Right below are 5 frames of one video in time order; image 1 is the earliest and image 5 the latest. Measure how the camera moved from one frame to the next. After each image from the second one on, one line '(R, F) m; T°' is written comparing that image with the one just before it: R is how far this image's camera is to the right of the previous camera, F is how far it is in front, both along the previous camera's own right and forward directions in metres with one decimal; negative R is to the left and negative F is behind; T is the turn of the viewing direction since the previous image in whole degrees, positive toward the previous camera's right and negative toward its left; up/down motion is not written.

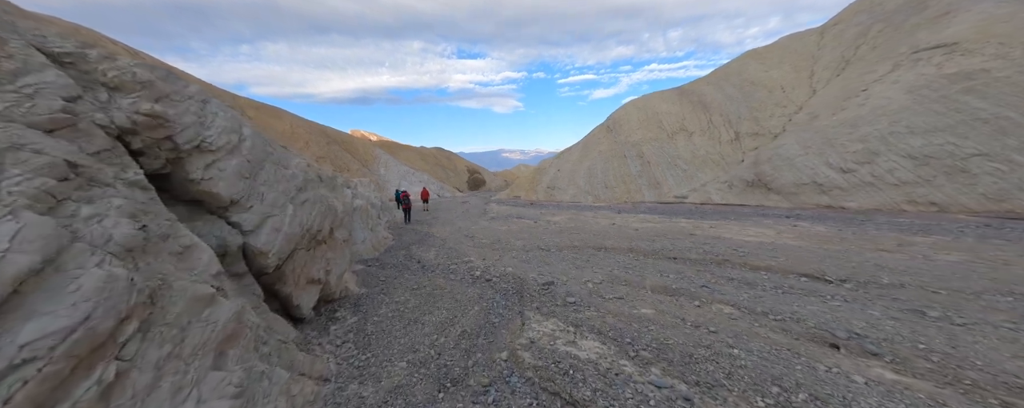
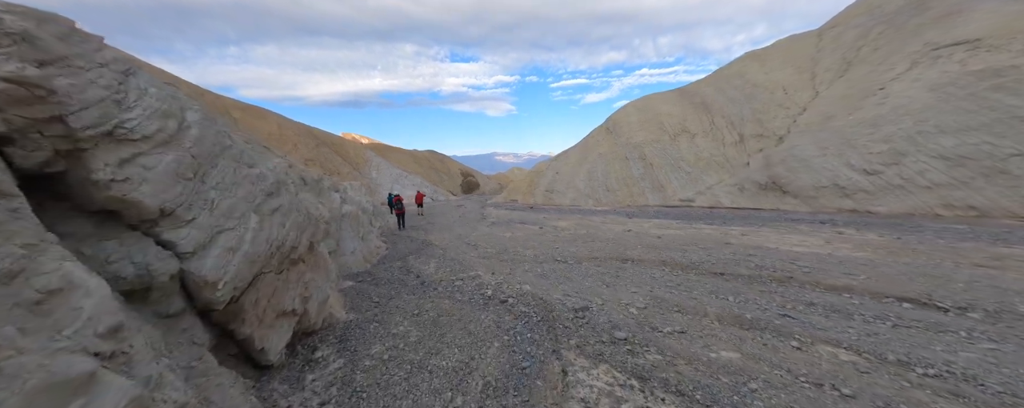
(-0.6, +1.5) m; +1°
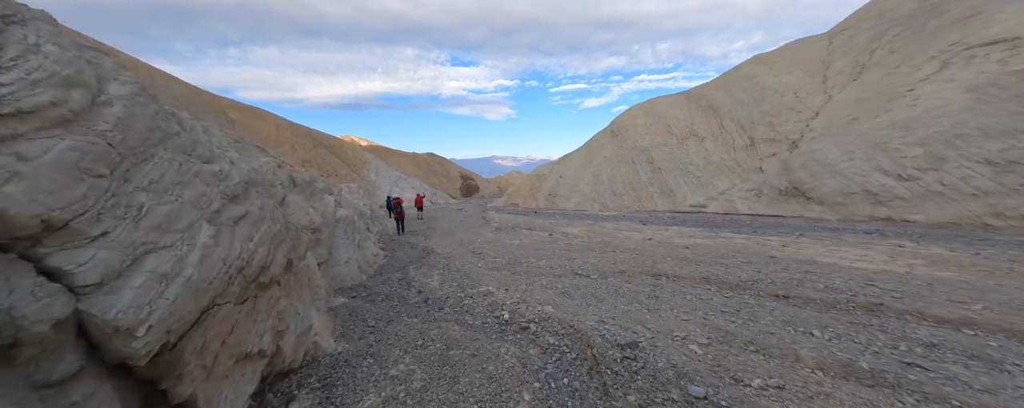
(-0.5, +1.3) m; 0°
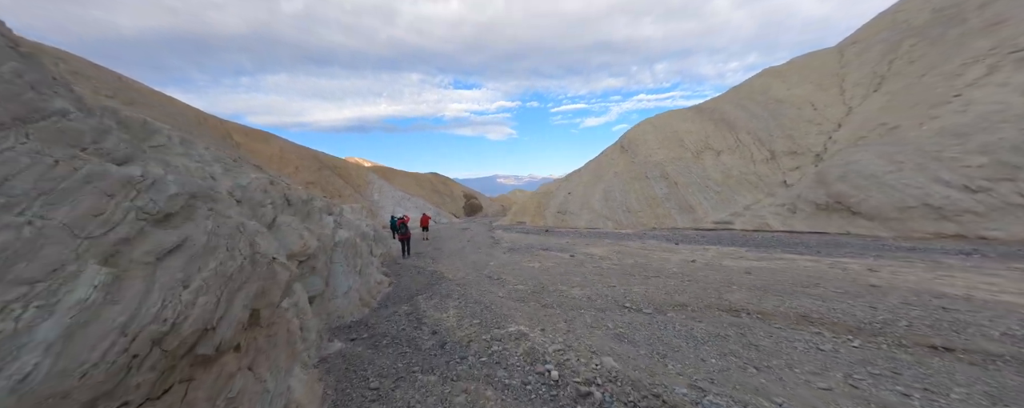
(-0.8, +1.7) m; 0°
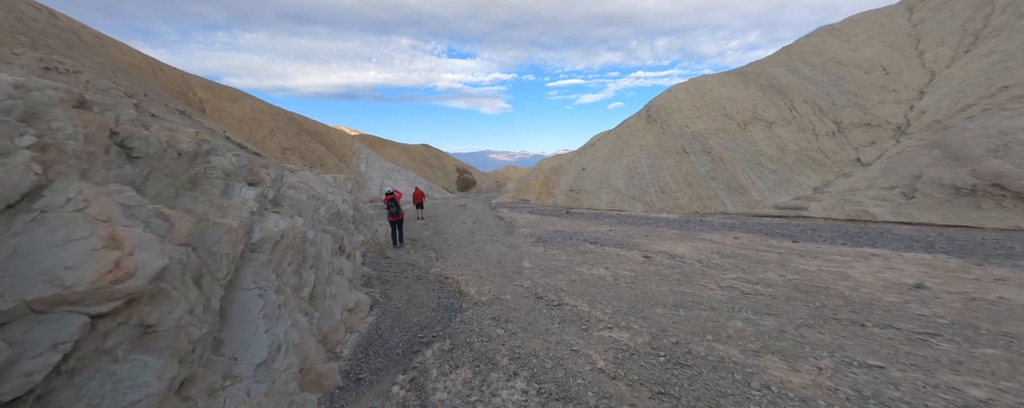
(-2.0, +6.0) m; +2°
